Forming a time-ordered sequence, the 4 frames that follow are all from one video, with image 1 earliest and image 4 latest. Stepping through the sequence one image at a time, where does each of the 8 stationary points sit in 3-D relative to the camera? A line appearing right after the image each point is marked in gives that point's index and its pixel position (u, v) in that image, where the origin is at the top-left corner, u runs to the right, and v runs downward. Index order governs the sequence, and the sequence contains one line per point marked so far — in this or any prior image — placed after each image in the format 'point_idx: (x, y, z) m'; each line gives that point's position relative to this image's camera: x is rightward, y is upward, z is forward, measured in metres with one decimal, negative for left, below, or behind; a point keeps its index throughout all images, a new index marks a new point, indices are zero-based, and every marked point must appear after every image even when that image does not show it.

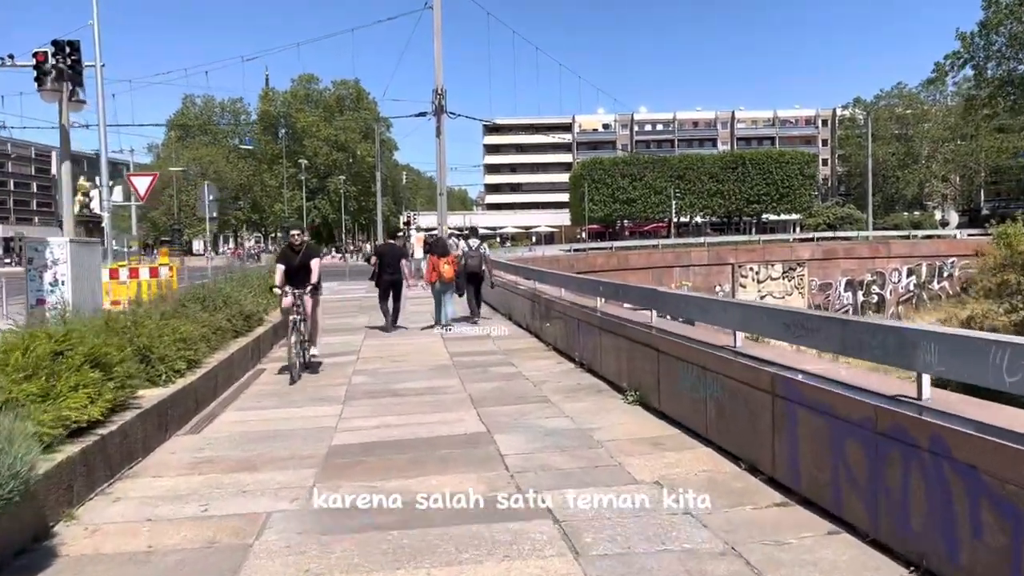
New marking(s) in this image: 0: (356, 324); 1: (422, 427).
0: (-3.1, -0.7, +16.6) m
1: (-0.8, -1.2, +7.2) m
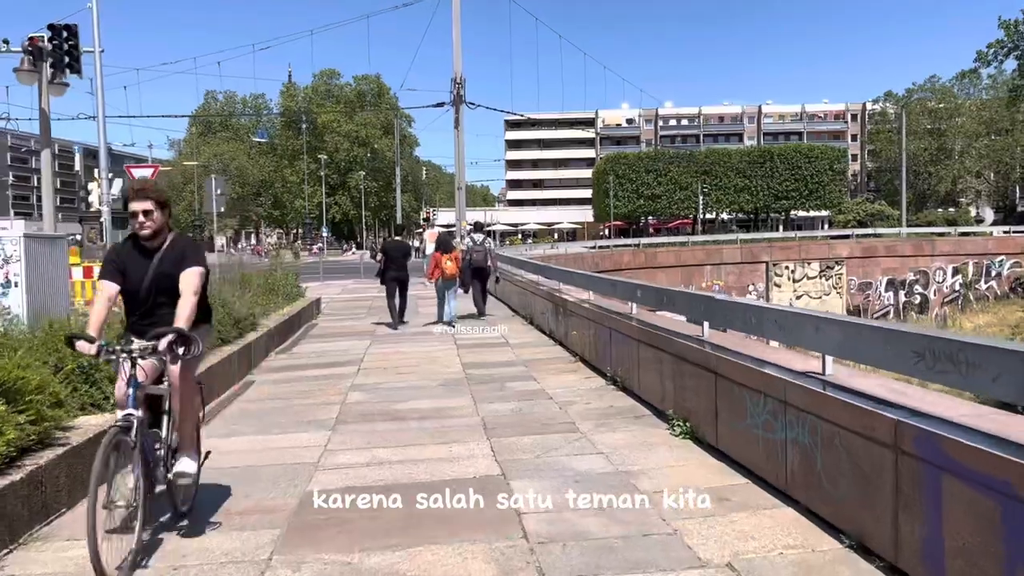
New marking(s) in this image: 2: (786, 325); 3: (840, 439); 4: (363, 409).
0: (-2.7, -0.7, +15.3) m
1: (-0.6, -1.3, +5.9) m
2: (+1.6, -0.2, +4.9) m
3: (+1.6, -0.7, +4.1) m
4: (-1.4, -1.2, +8.0) m
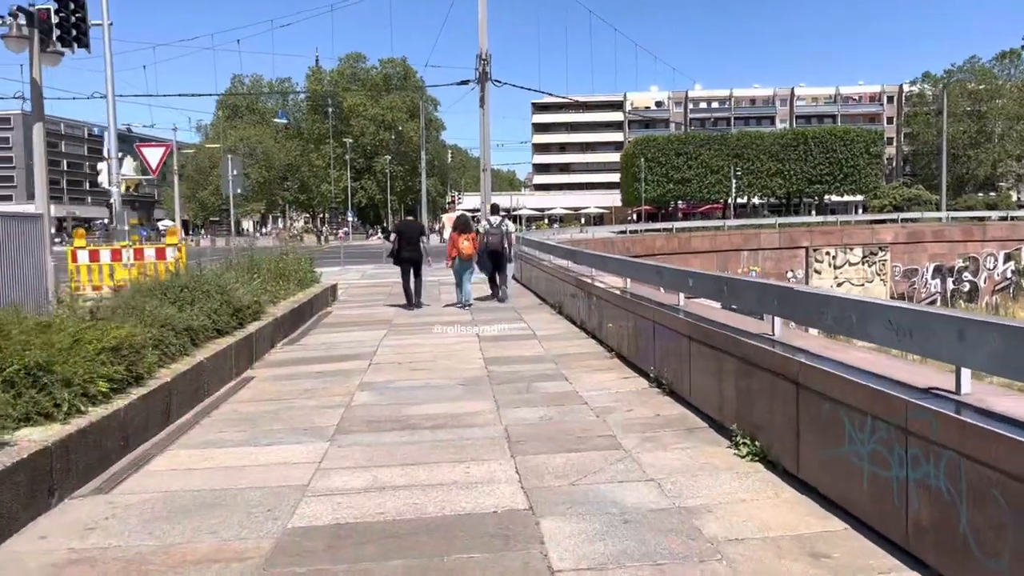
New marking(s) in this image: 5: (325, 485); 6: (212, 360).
0: (-2.2, -0.5, +14.3) m
1: (-0.5, -1.2, +4.8) m
2: (+1.8, -0.2, +3.8) m
3: (+1.7, -0.7, +3.0) m
4: (-1.2, -1.1, +7.0) m
5: (-1.1, -1.2, +5.1) m
6: (-2.9, -0.7, +8.0) m
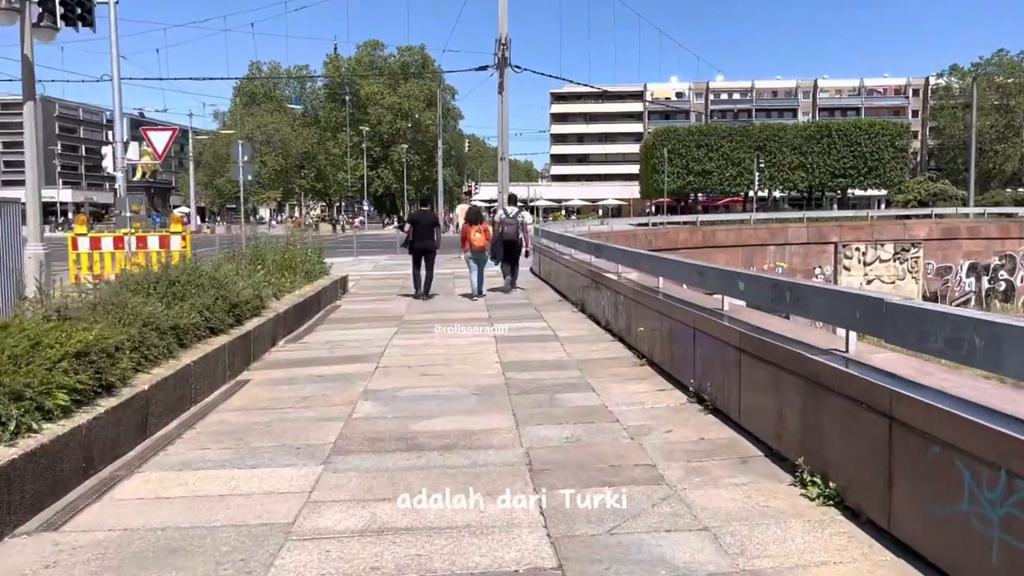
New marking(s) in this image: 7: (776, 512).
0: (-1.9, -0.4, +13.5) m
1: (-0.3, -1.2, +4.0) m
2: (+1.9, -0.2, +2.9) m
3: (+1.8, -0.8, +2.1) m
4: (-1.0, -1.0, +6.2) m
5: (-1.0, -1.2, +4.3) m
6: (-2.7, -0.6, +7.3) m
7: (+1.3, -1.1, +4.2) m
